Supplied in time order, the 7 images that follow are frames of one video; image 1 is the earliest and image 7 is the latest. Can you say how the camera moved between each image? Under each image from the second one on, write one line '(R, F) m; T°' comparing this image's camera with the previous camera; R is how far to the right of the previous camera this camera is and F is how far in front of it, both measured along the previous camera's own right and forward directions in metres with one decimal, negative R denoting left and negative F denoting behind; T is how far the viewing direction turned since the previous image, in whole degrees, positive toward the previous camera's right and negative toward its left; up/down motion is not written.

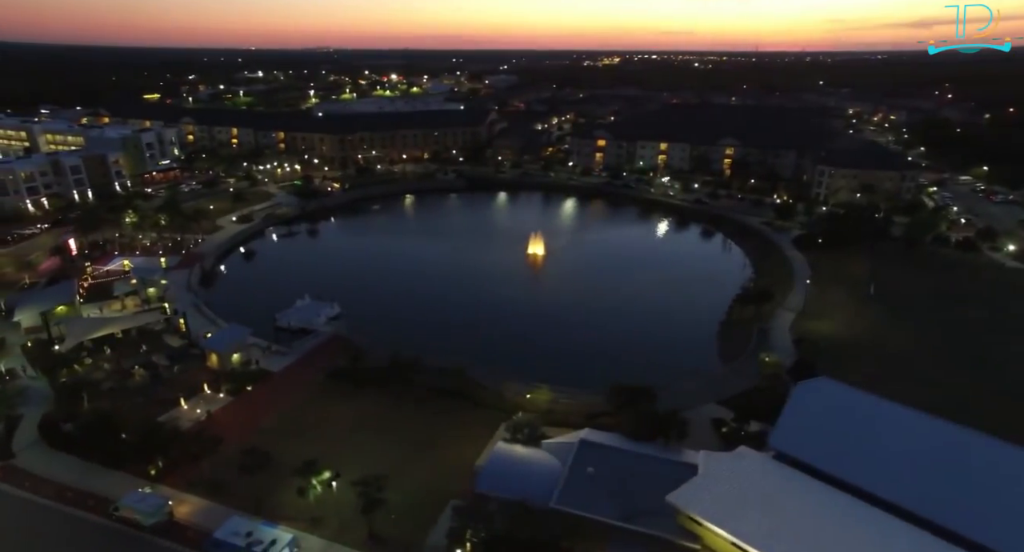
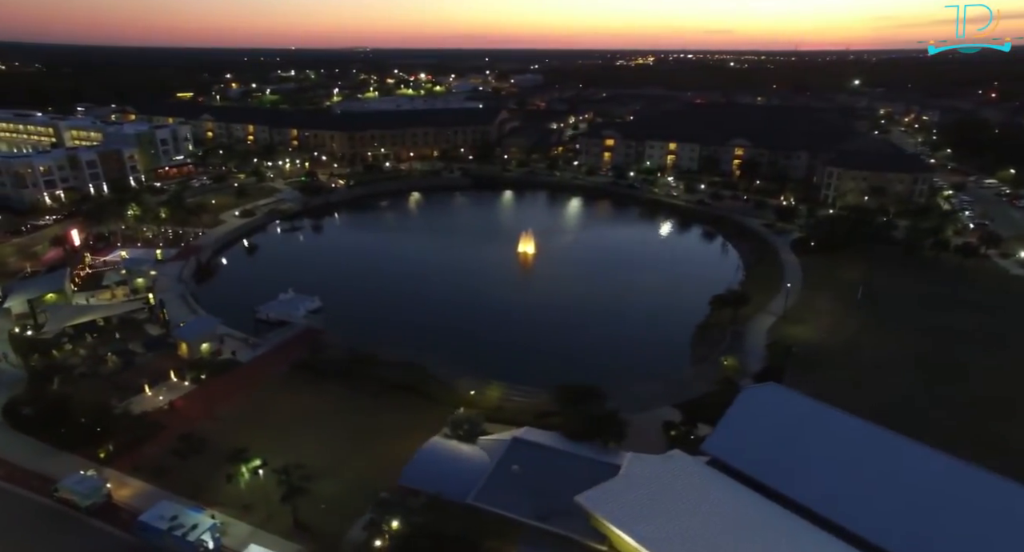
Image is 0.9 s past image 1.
(+3.4, +0.2) m; -3°
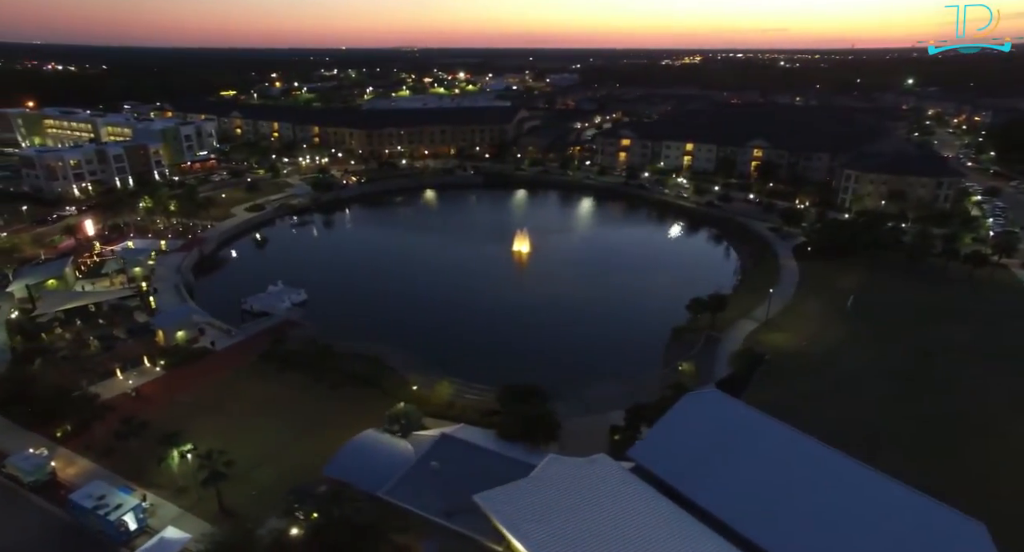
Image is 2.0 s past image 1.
(+3.9, +0.3) m; -3°
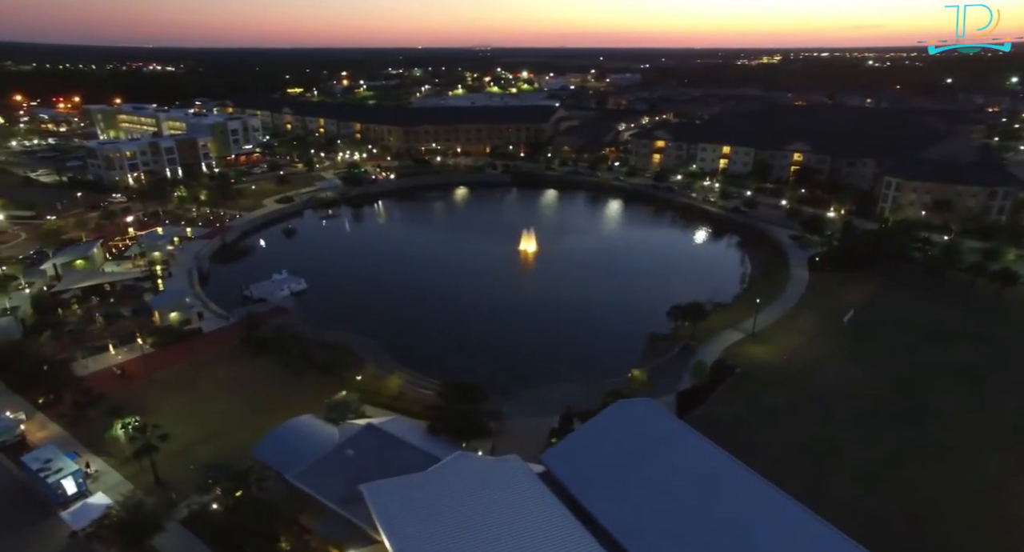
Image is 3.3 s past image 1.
(+4.8, +0.3) m; -6°
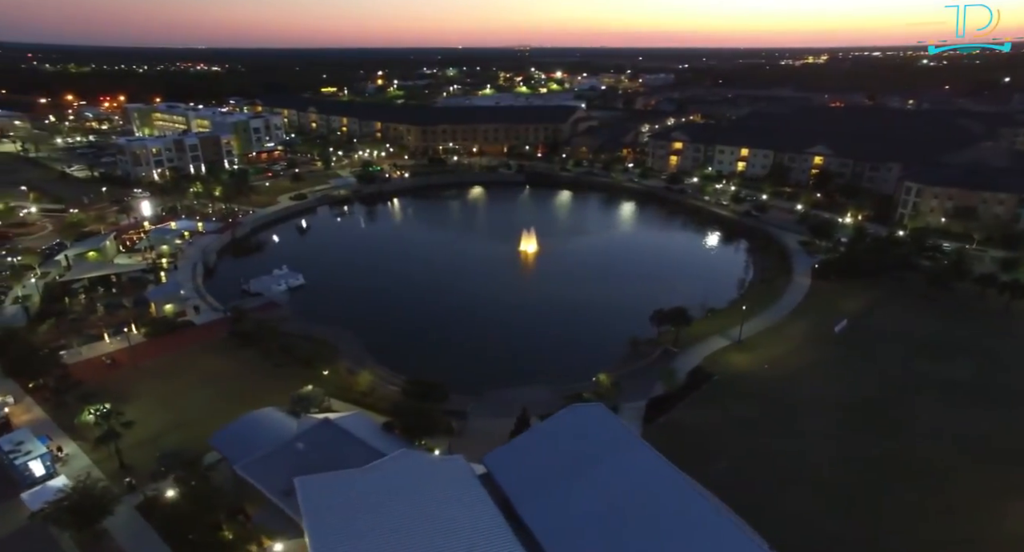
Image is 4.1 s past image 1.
(+2.8, +0.1) m; -3°
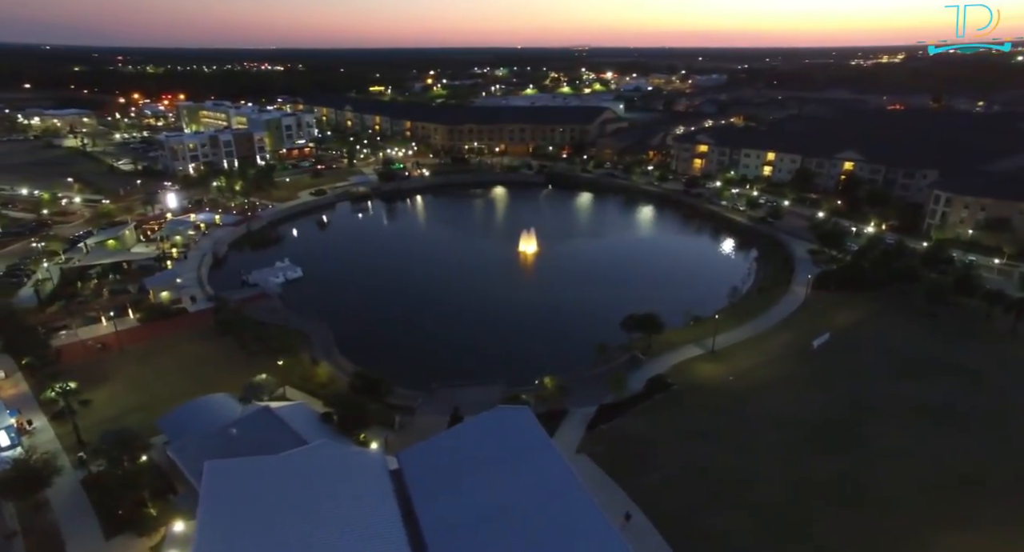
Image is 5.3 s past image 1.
(+4.3, +0.1) m; -4°
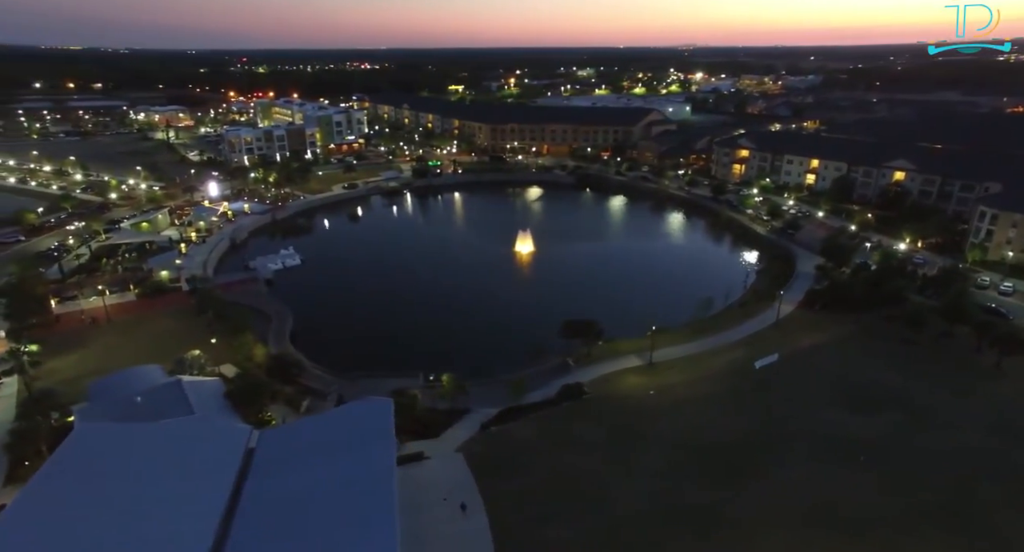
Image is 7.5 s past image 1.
(+7.7, +0.3) m; -8°
